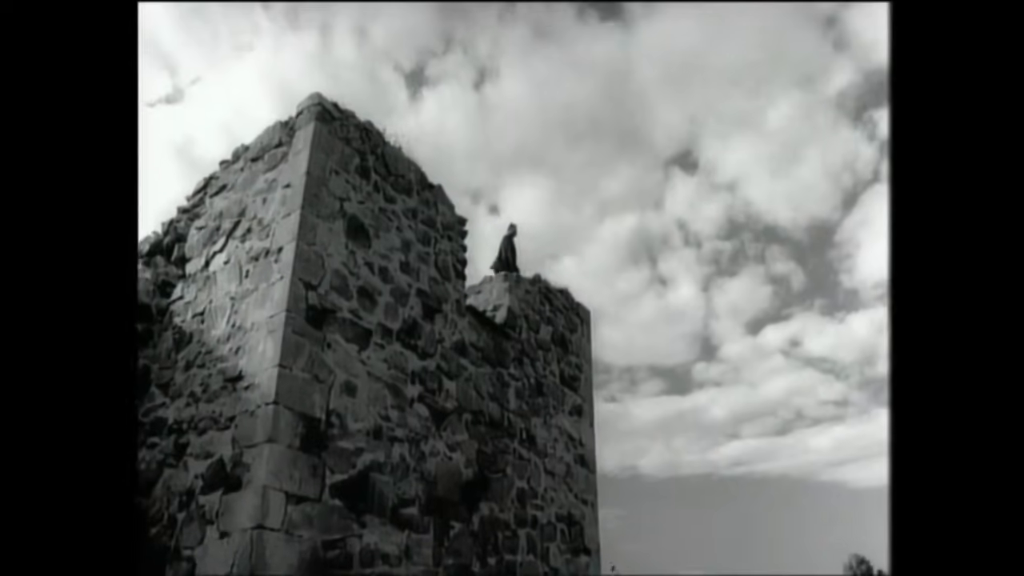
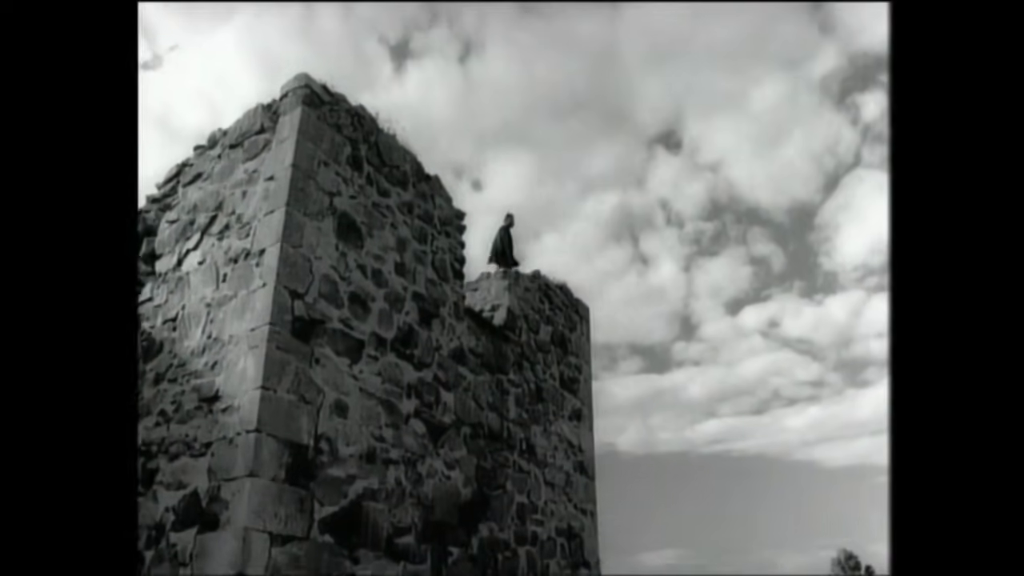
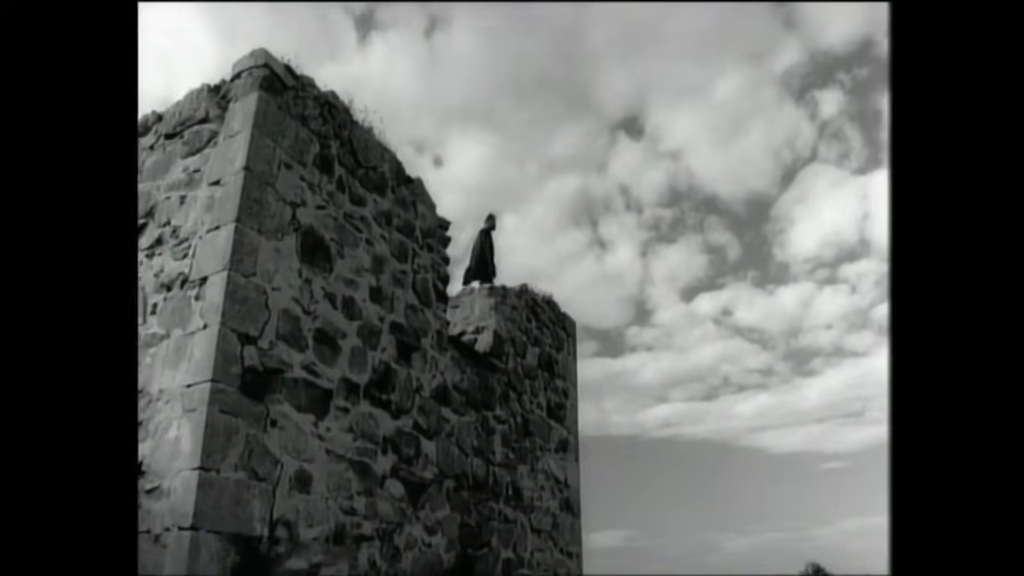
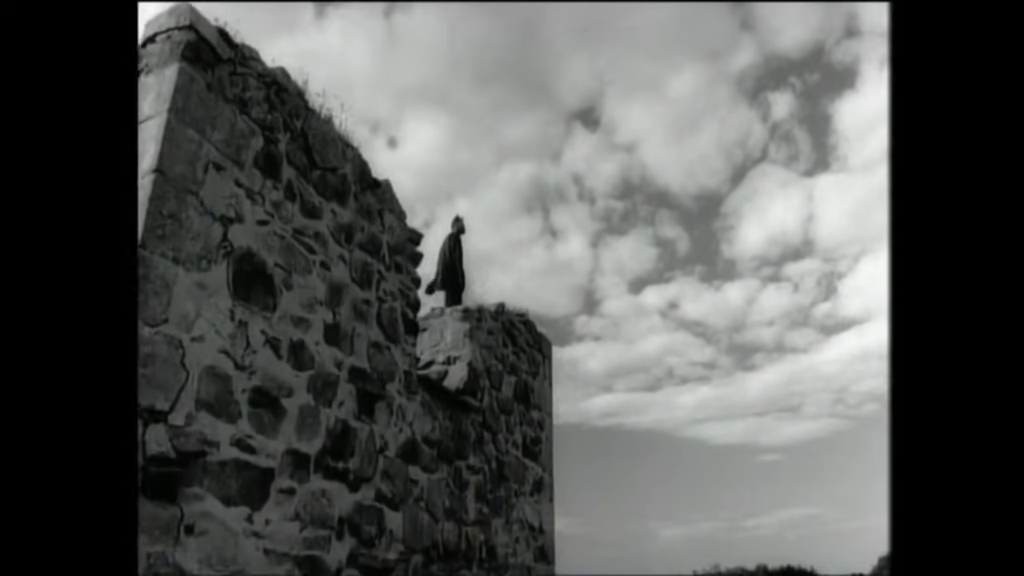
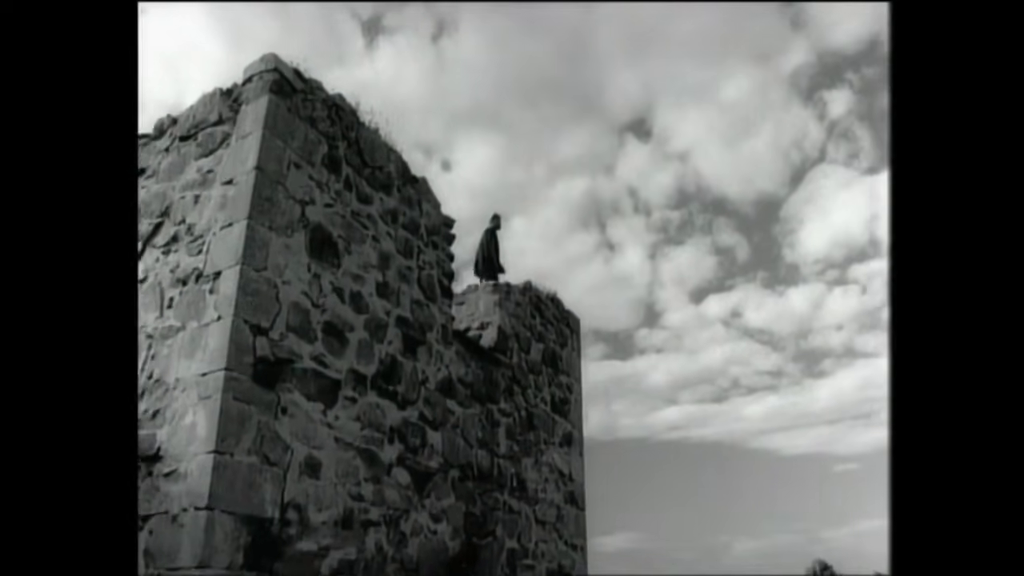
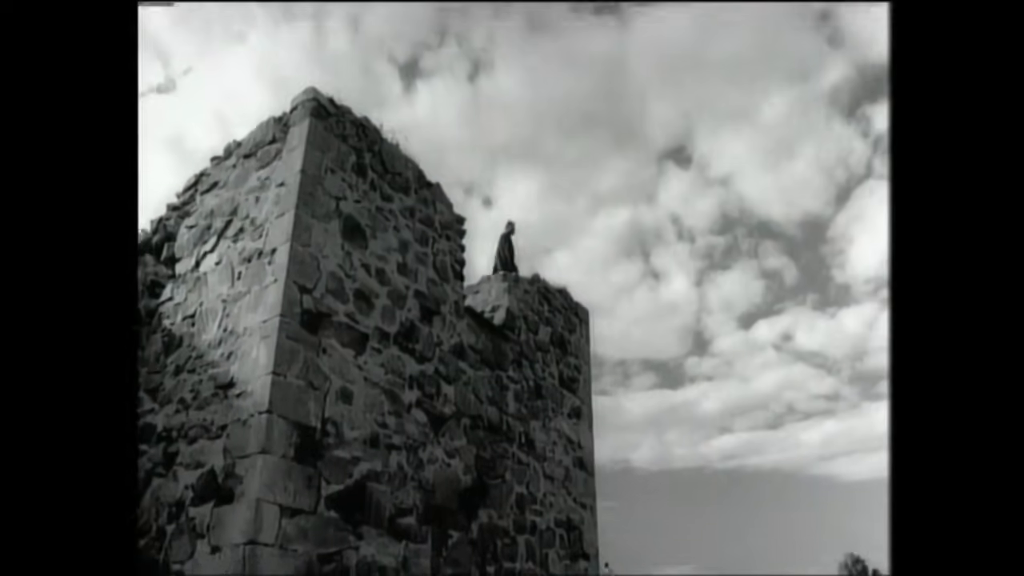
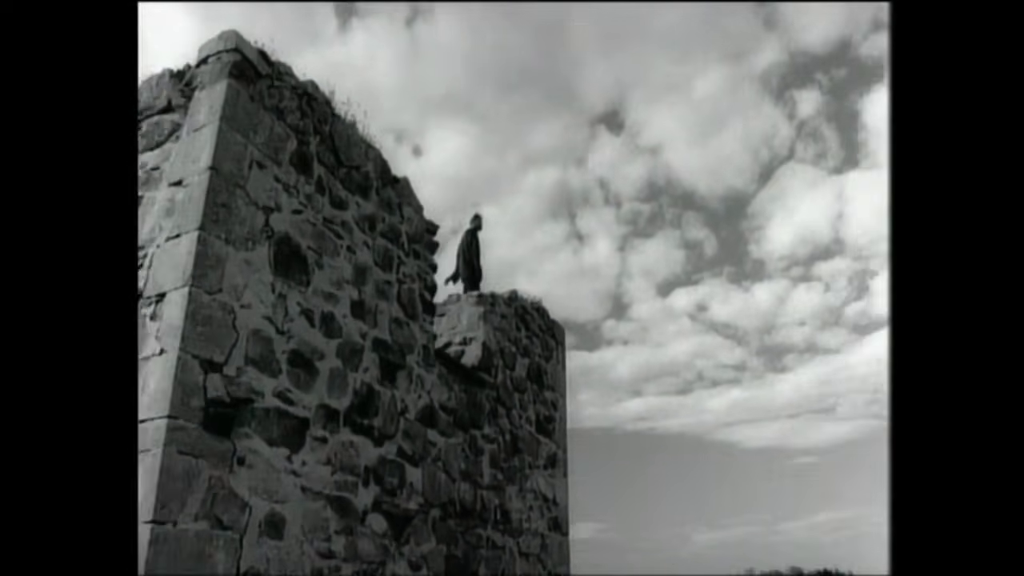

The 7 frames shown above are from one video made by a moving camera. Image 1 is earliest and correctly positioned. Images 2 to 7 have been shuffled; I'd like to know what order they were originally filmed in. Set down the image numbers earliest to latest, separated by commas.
6, 2, 5, 3, 7, 4
